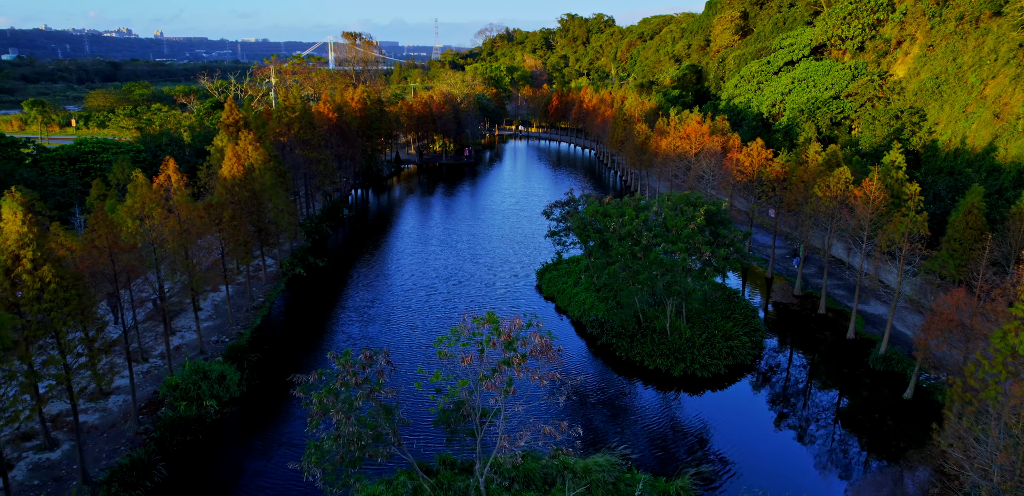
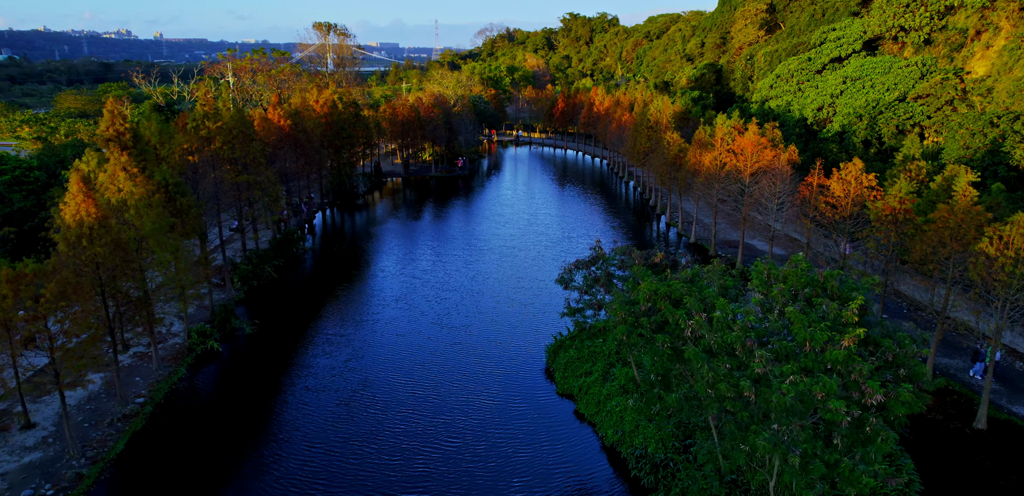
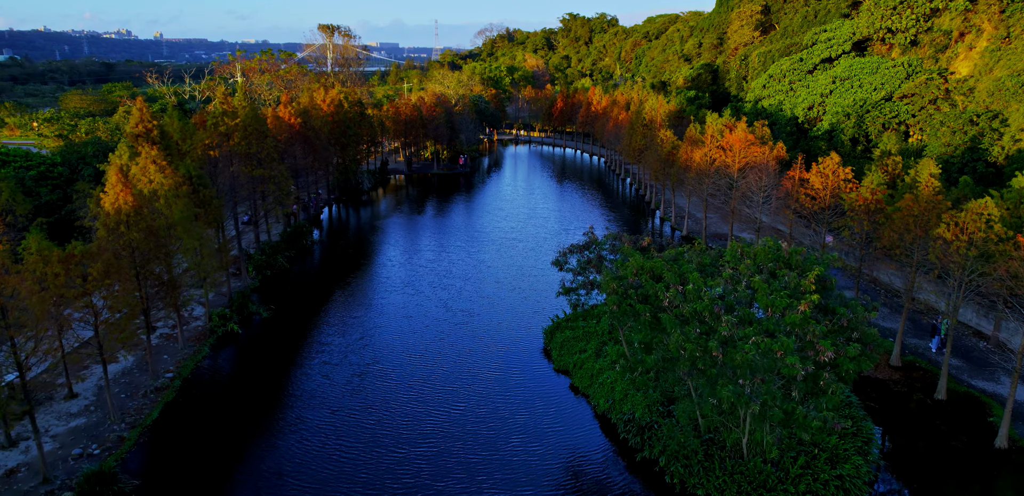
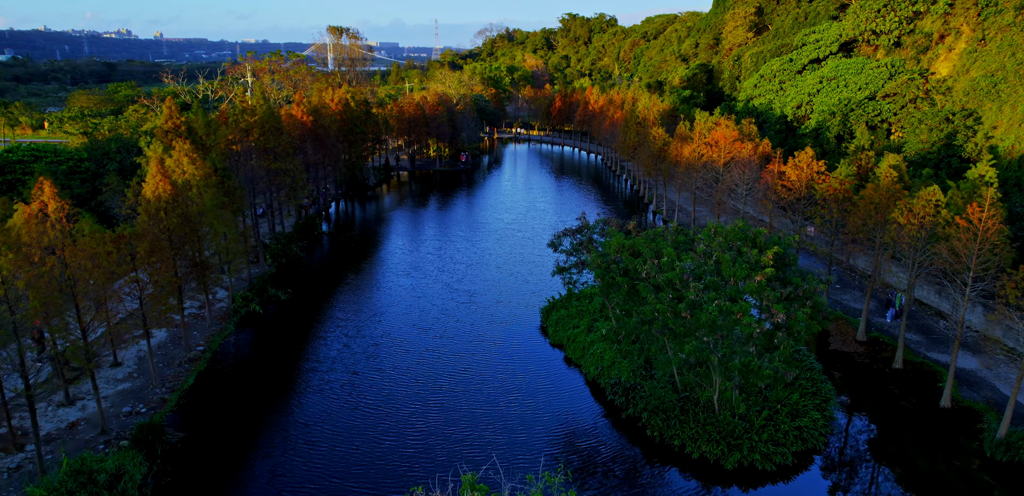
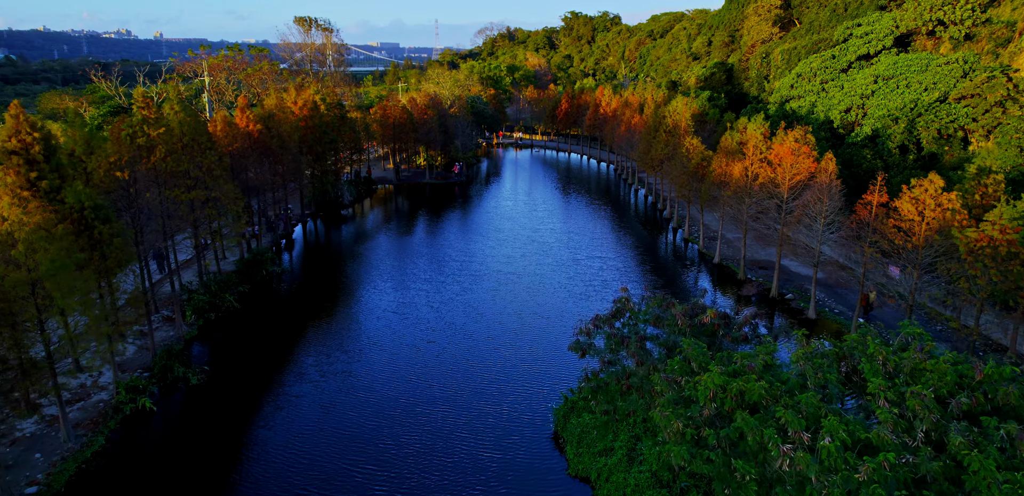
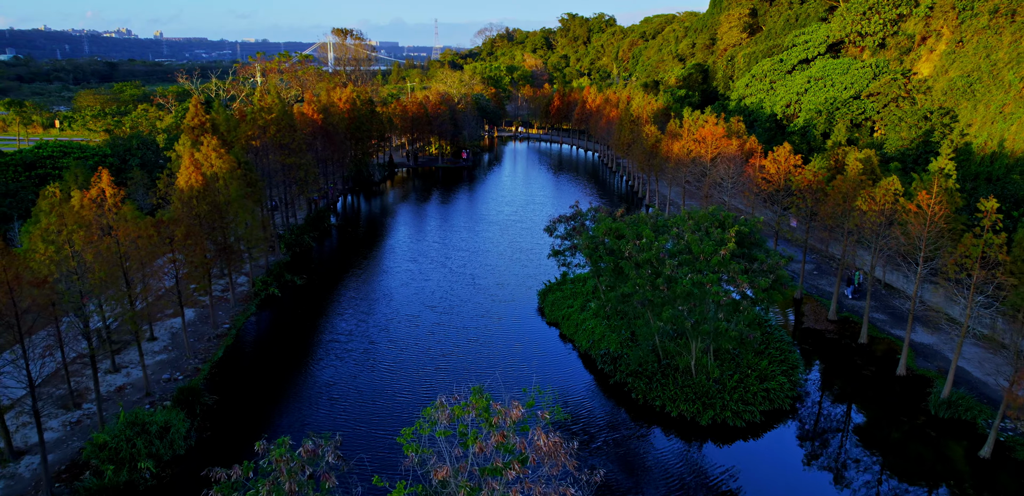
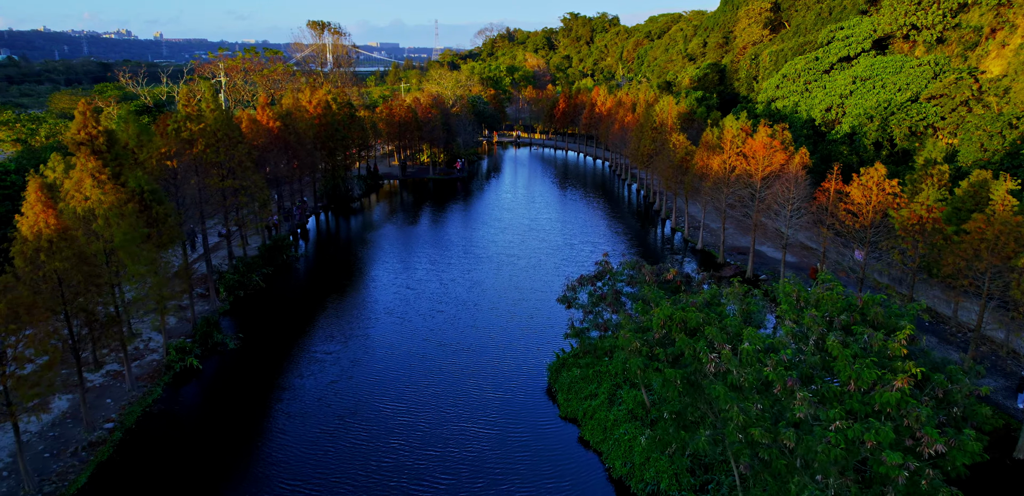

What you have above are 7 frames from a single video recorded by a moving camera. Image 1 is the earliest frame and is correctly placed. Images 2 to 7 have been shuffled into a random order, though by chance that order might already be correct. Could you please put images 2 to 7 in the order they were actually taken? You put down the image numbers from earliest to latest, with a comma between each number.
6, 4, 3, 2, 7, 5
